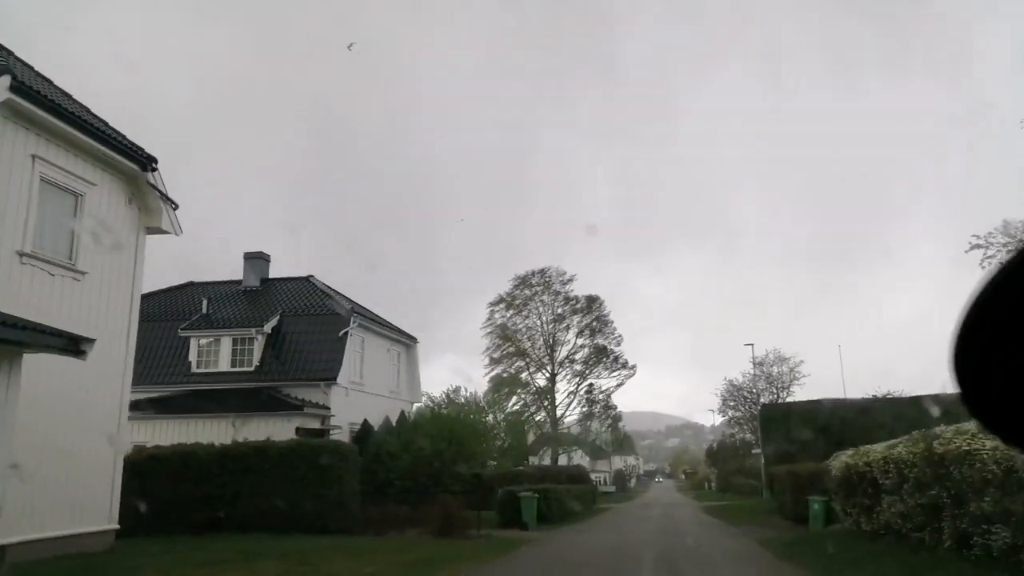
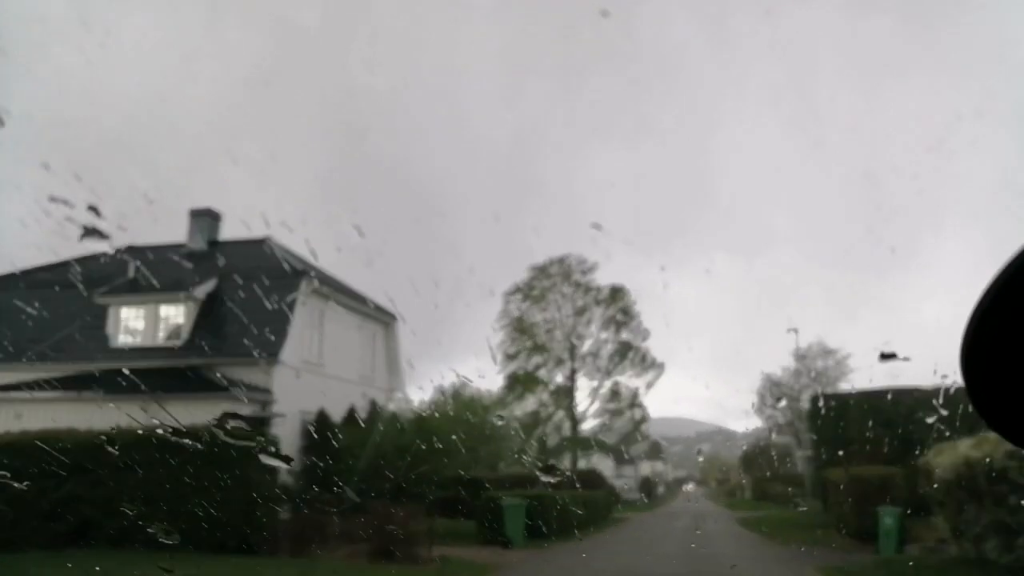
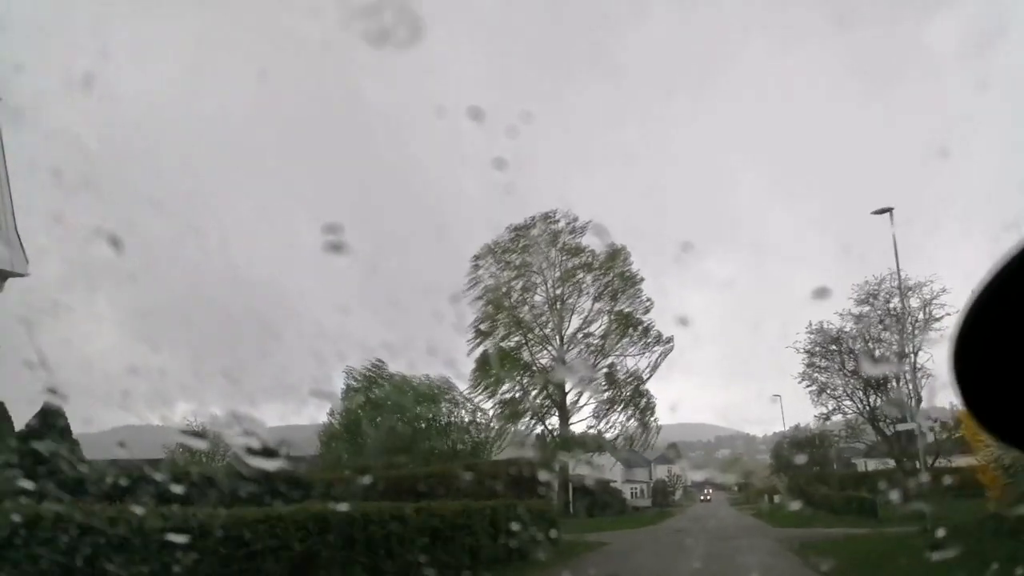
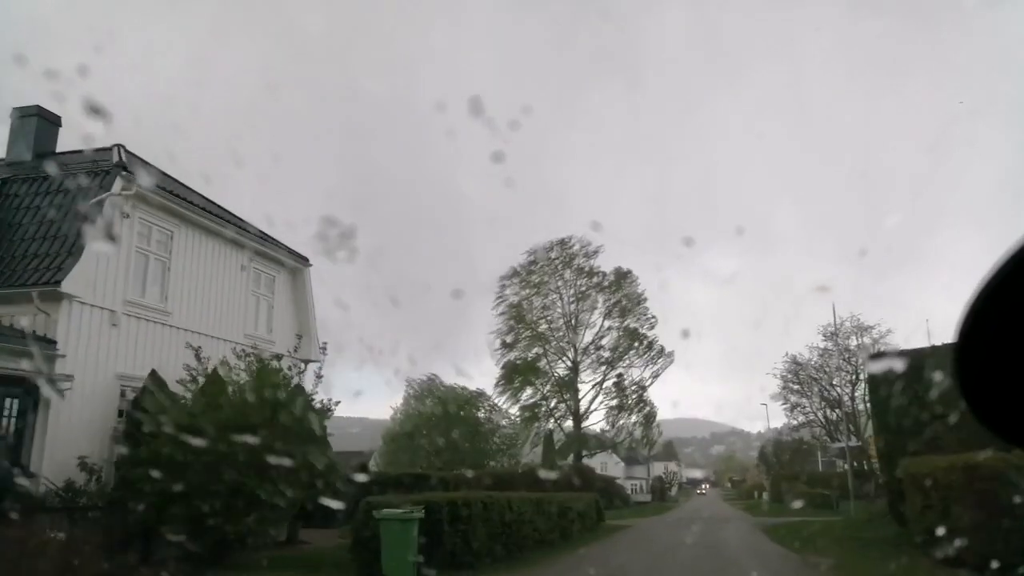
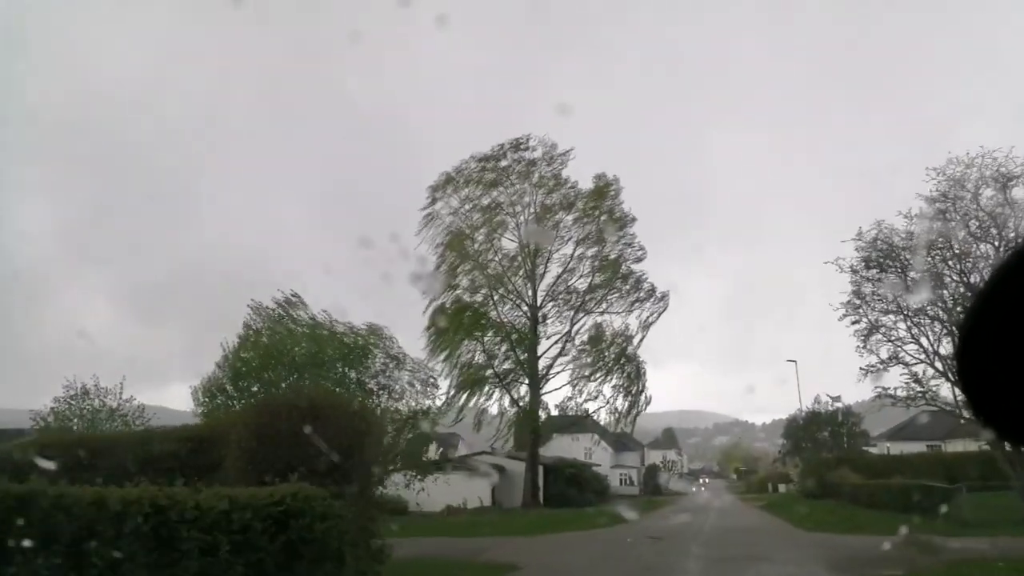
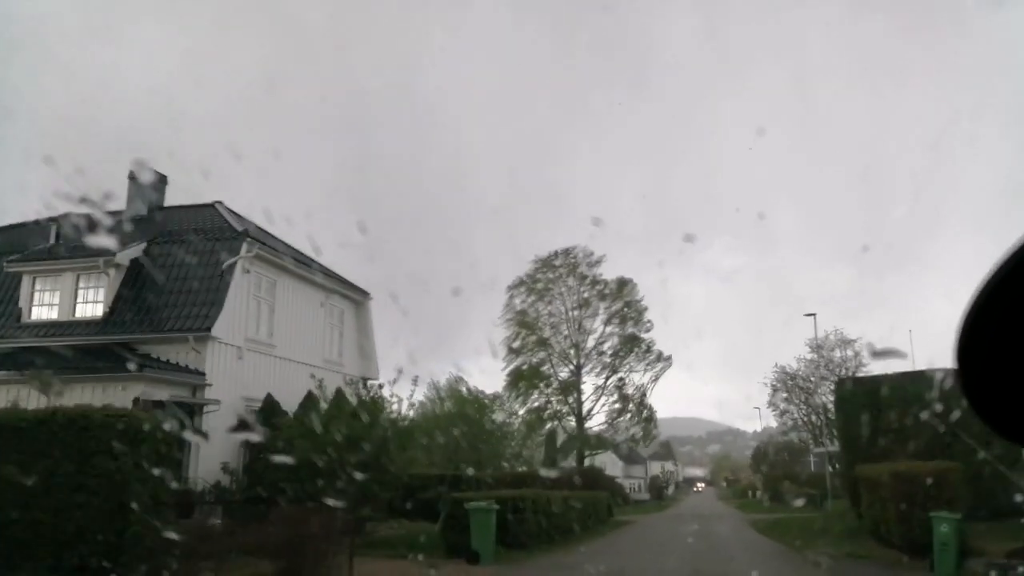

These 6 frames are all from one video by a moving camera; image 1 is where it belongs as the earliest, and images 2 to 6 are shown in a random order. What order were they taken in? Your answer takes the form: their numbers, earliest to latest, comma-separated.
2, 6, 4, 3, 5
